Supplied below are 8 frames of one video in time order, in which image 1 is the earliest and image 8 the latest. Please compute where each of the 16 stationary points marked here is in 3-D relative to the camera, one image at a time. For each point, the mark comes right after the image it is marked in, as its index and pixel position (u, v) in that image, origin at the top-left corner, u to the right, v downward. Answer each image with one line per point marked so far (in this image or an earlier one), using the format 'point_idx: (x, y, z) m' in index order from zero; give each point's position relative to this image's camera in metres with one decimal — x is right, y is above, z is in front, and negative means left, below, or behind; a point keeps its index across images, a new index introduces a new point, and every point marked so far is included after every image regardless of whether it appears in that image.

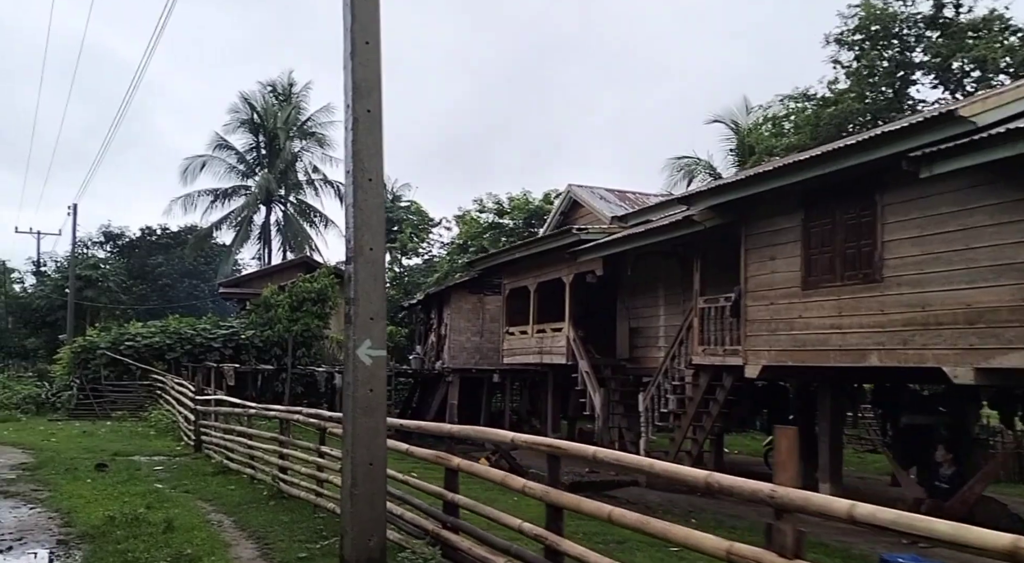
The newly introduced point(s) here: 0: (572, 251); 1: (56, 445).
0: (+1.2, +0.6, +14.4) m
1: (-9.4, -3.4, +14.8) m
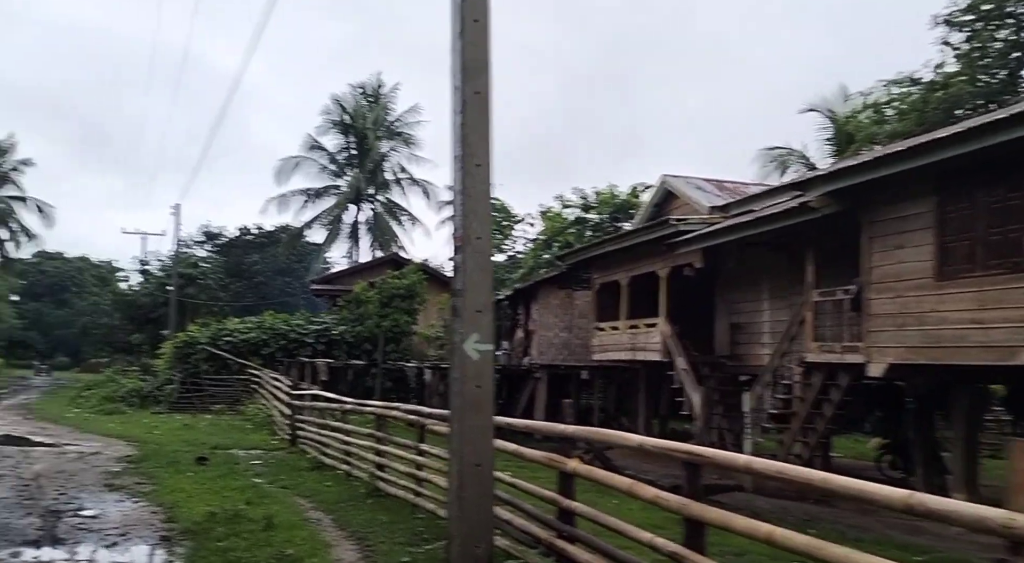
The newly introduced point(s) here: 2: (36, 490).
0: (+3.0, +0.7, +13.7) m
1: (-7.5, -3.3, +15.4) m
2: (-5.5, -2.4, +8.4) m
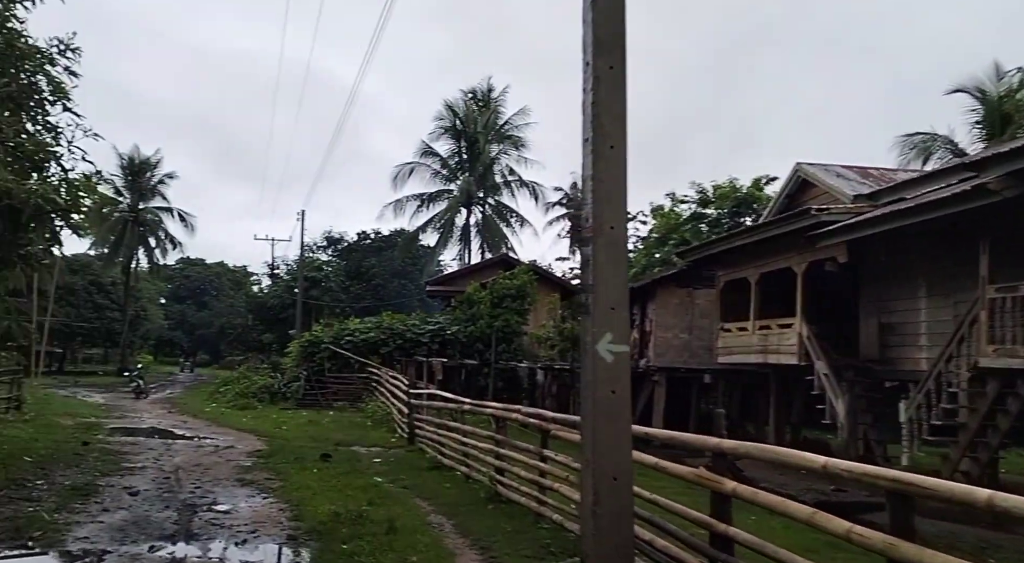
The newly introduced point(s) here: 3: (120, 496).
0: (+5.1, +0.8, +12.6) m
1: (-4.9, -3.3, +15.9) m
2: (-4.0, -2.4, +8.6) m
3: (-4.1, -2.2, +7.4) m
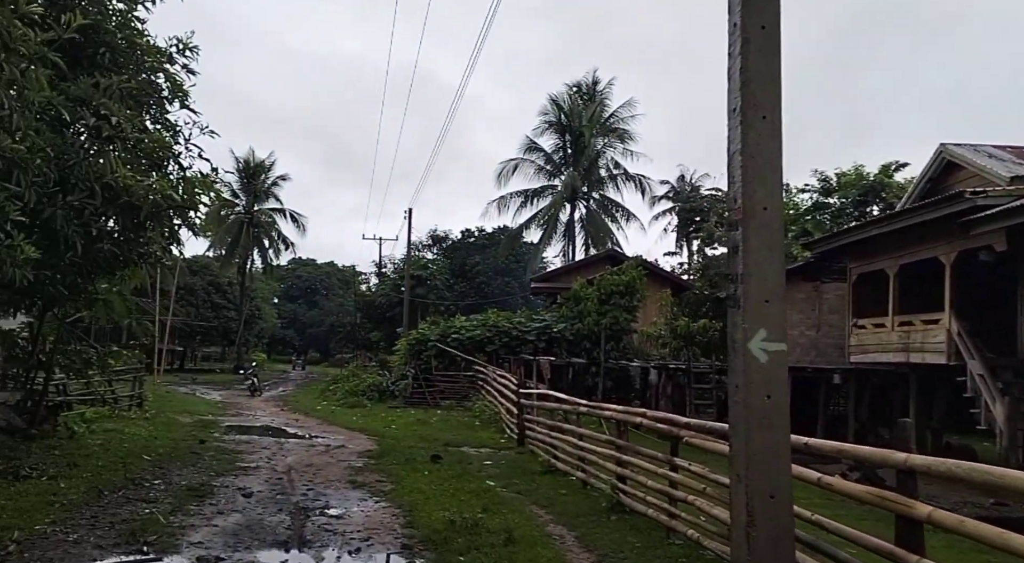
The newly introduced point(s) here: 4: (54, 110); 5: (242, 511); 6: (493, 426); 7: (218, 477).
0: (+6.9, +1.0, +11.2) m
1: (-2.5, -3.3, +15.8) m
2: (-2.7, -2.4, +8.5) m
3: (-2.8, -2.2, +7.3) m
4: (-3.7, +1.4, +5.9) m
5: (-2.6, -2.2, +6.8) m
6: (-0.4, -3.4, +17.0) m
7: (-3.5, -2.3, +8.5) m
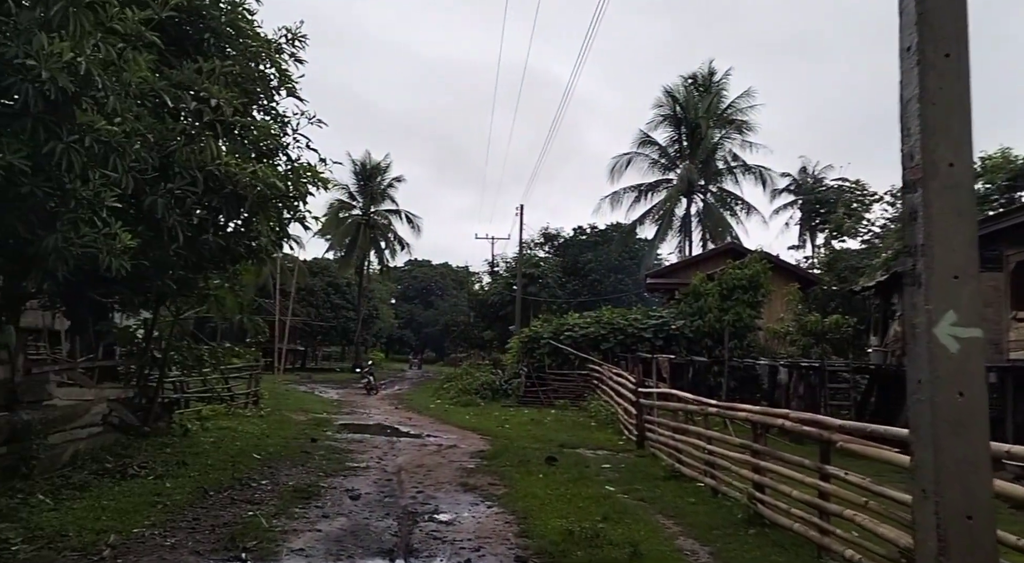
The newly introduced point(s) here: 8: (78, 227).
0: (+8.5, +1.2, +9.3) m
1: (0.0, -3.2, +15.3) m
2: (-1.3, -2.3, +8.2) m
3: (-1.7, -2.1, +7.0) m
4: (-2.8, +1.5, +5.7) m
5: (-1.5, -2.1, +6.5) m
6: (+2.2, -3.2, +16.2) m
7: (-2.1, -2.2, +8.2) m
8: (-2.9, +0.4, +4.7) m
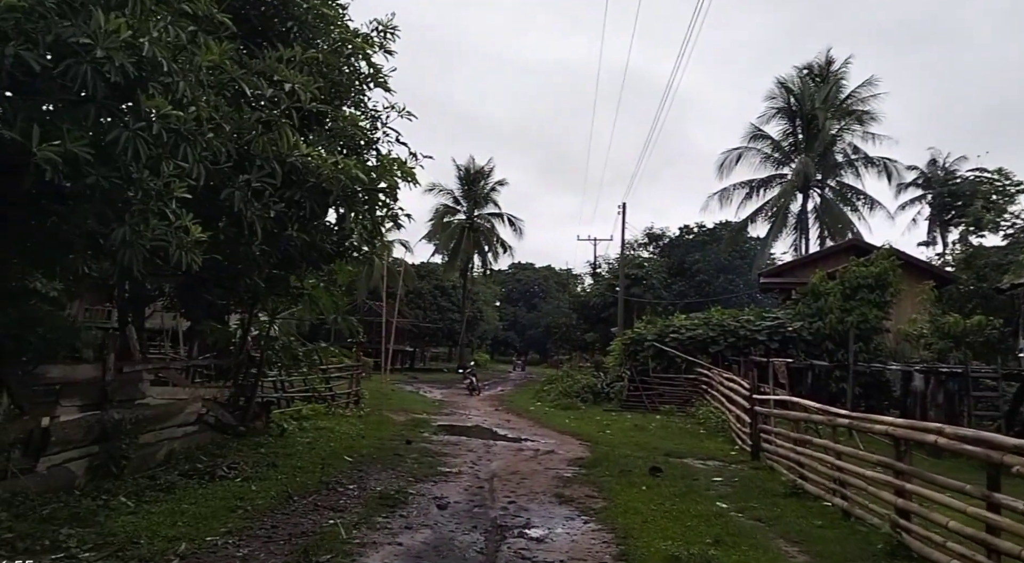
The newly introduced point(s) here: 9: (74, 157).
0: (+9.6, +1.3, +7.5) m
1: (+2.0, -3.2, +14.6) m
2: (-0.3, -2.3, +7.7) m
3: (-0.8, -2.1, +6.6) m
4: (-2.1, +1.5, +5.5) m
5: (-0.7, -2.0, +6.0) m
6: (+4.4, -3.2, +15.2) m
7: (-1.1, -2.2, +7.9) m
8: (-2.3, +0.4, +4.5) m
9: (-2.4, +0.7, +4.0) m
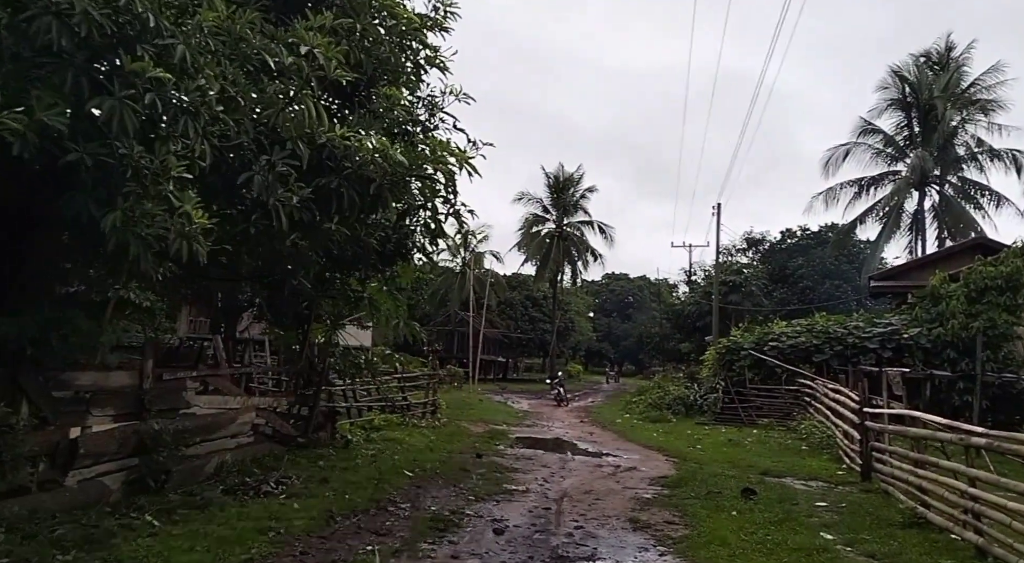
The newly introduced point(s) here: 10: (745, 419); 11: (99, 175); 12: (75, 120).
0: (+10.1, +1.5, +5.5) m
1: (+3.5, -3.2, +13.5) m
2: (+0.4, -2.2, +6.9) m
3: (-0.3, -2.1, +5.9) m
4: (-1.8, +1.5, +5.0) m
5: (-0.2, -2.0, +5.3) m
6: (+5.9, -3.2, +13.7) m
7: (-0.4, -2.2, +7.2) m
8: (-2.1, +0.4, +4.1) m
9: (-2.3, +0.7, +3.6) m
10: (+6.4, -3.7, +19.7) m
11: (-2.2, +0.6, +3.9) m
12: (-2.2, +0.8, +3.8) m
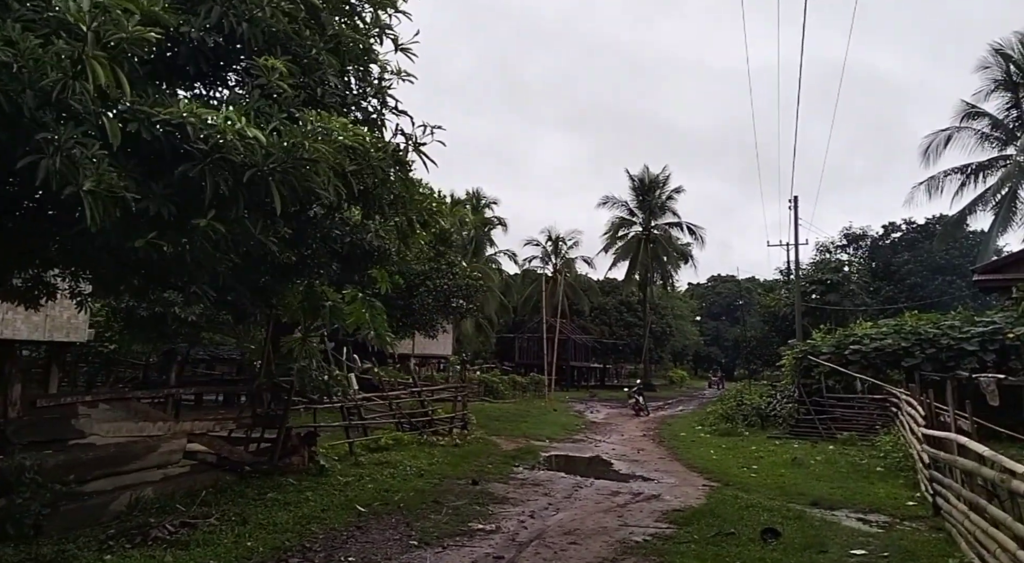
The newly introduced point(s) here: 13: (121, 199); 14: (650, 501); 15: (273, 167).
0: (+9.2, +1.8, +3.1) m
1: (+3.9, -3.2, +11.8) m
2: (-0.1, -2.3, +5.7) m
3: (-0.9, -2.1, +4.8) m
4: (-2.6, +1.4, +4.2) m
5: (-1.0, -2.1, +4.2) m
6: (+6.3, -3.1, +11.7) m
7: (-0.8, -2.3, +6.1) m
8: (-3.0, +0.3, +3.3) m
9: (-3.3, +0.6, +2.8) m
10: (+7.6, -3.7, +17.6) m
11: (-3.2, +0.5, +3.1) m
12: (-3.2, +0.7, +3.0) m
13: (-2.4, +0.4, +4.4) m
14: (+1.7, -2.8, +9.2) m
15: (-1.8, +0.7, +4.9) m
